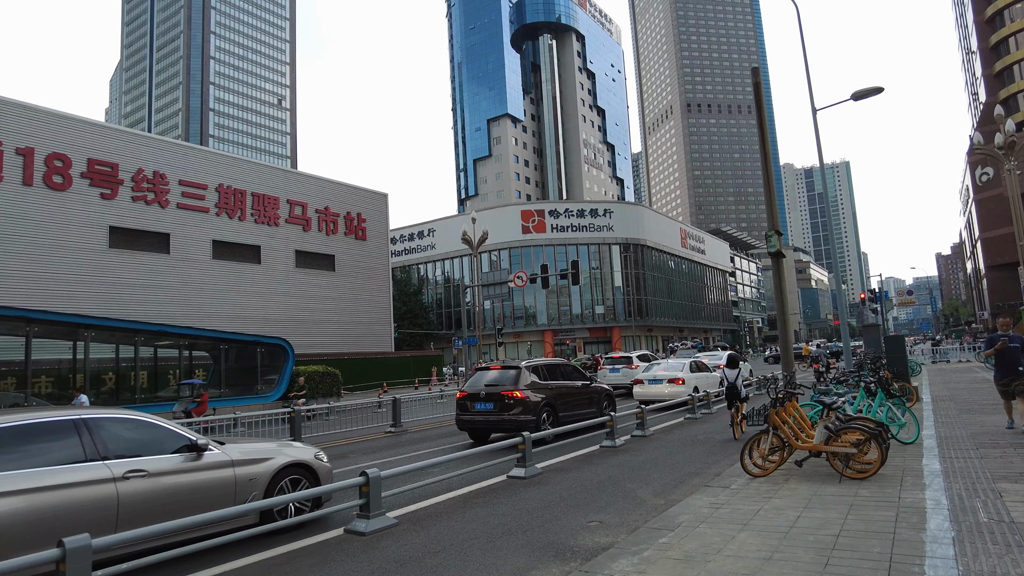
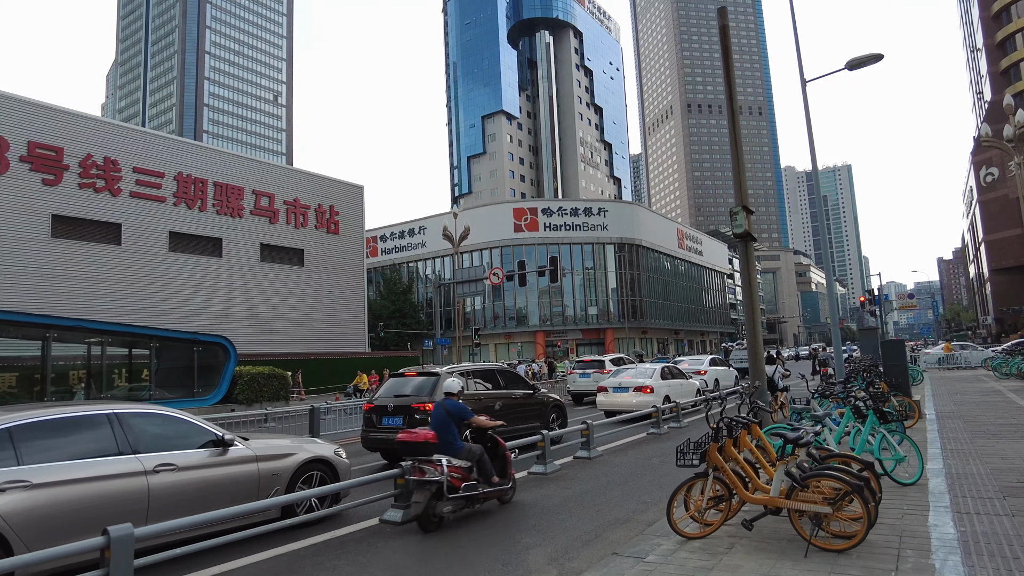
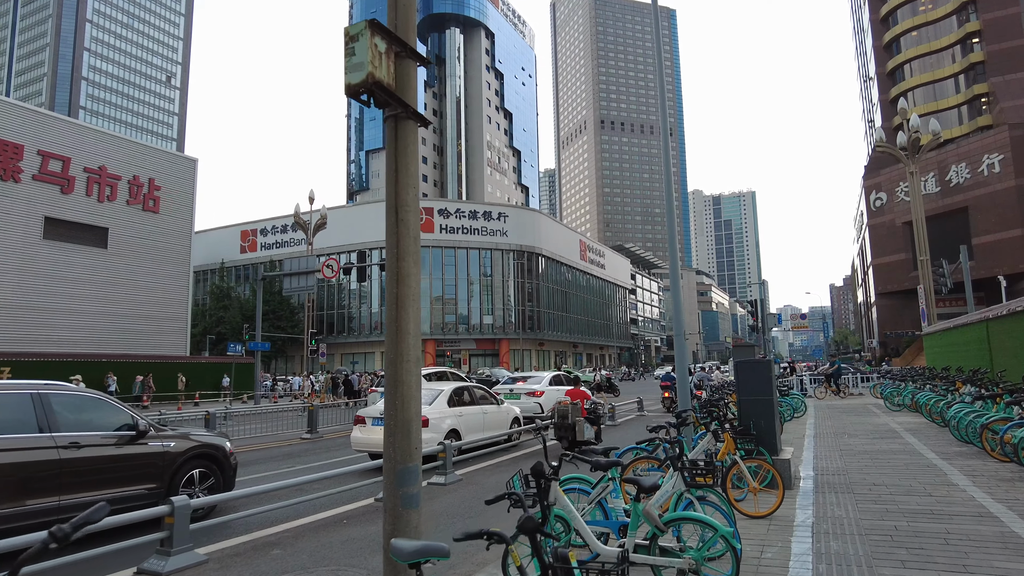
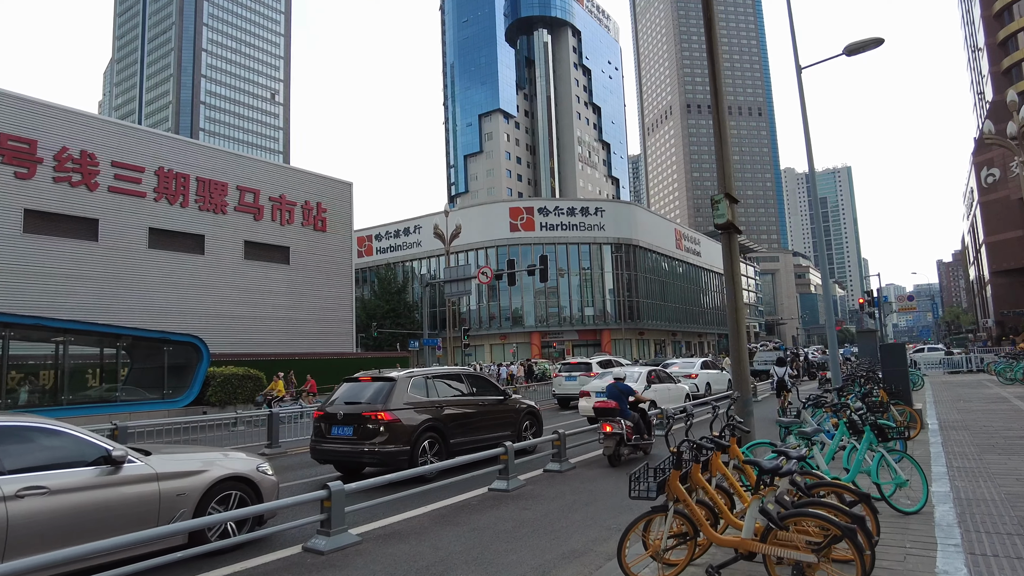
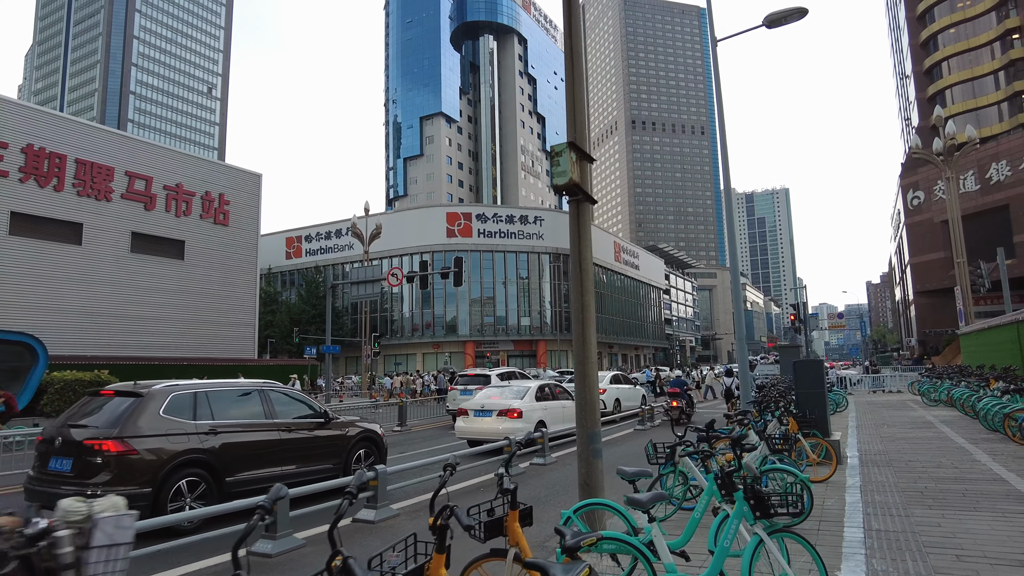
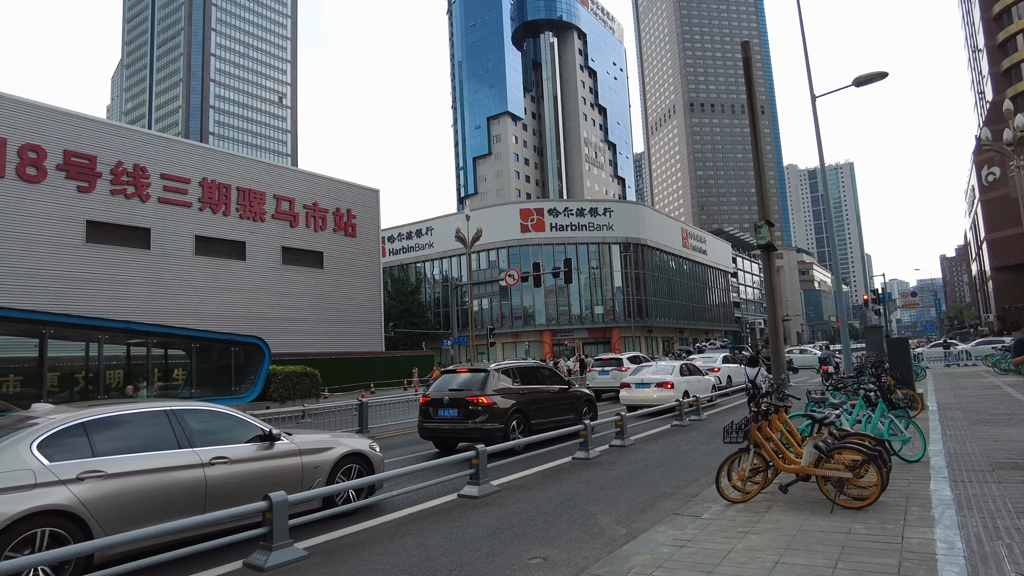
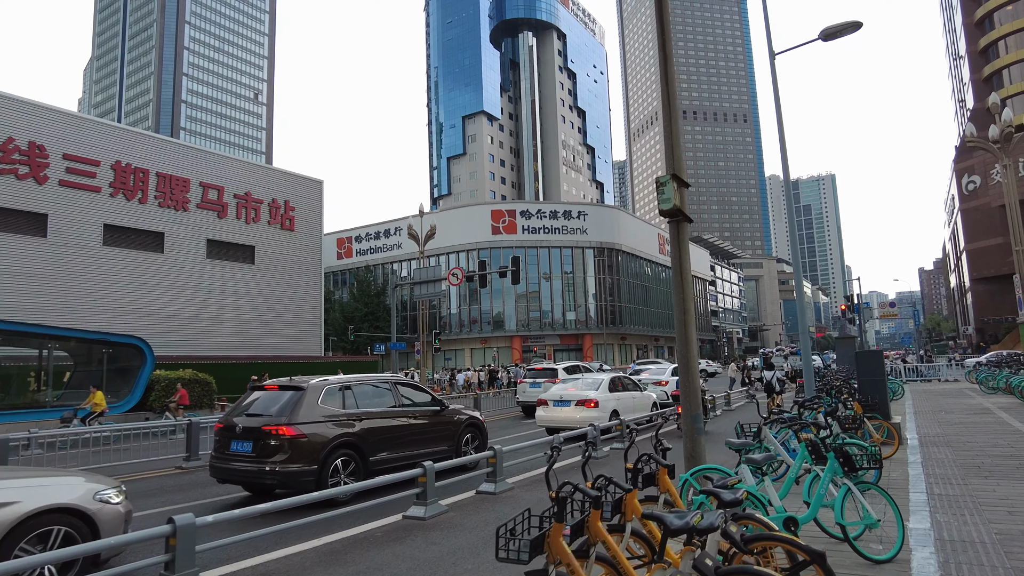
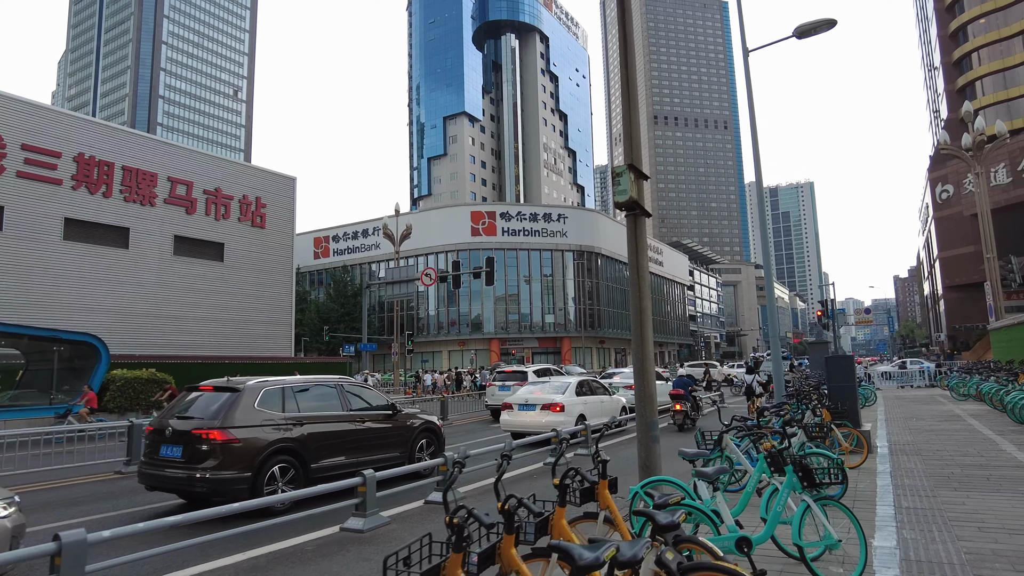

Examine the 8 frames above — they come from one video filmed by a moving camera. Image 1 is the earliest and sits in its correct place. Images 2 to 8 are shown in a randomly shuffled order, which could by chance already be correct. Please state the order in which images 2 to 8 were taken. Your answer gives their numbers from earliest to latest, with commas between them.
6, 2, 4, 7, 8, 5, 3
